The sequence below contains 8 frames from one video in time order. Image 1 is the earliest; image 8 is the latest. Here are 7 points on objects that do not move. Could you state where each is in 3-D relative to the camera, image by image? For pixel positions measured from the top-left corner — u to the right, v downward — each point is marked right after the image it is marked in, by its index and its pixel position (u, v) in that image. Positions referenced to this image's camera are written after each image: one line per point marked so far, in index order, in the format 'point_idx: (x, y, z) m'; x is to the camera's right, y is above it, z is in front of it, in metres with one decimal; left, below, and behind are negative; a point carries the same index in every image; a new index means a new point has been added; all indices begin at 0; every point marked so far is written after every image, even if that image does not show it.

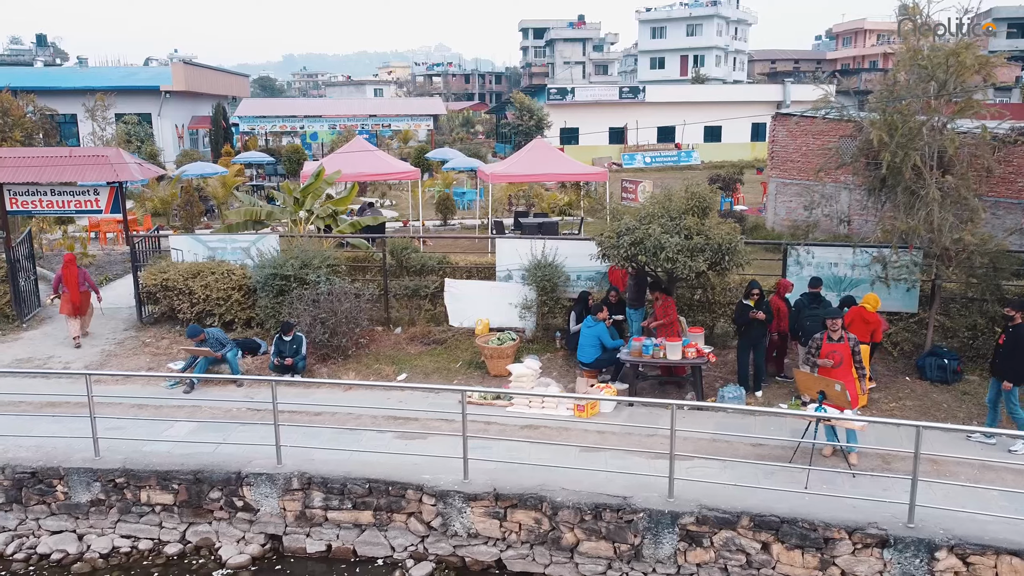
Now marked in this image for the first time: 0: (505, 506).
0: (-0.1, -1.8, +6.8) m
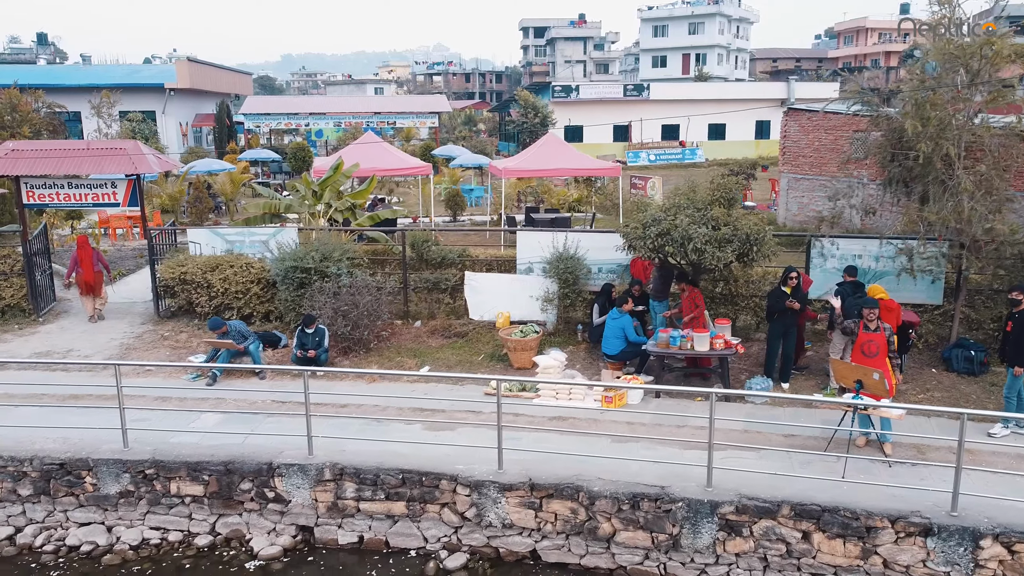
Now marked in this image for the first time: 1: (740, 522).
0: (+0.2, -1.7, +6.7) m
1: (+1.8, -1.8, +6.3) m
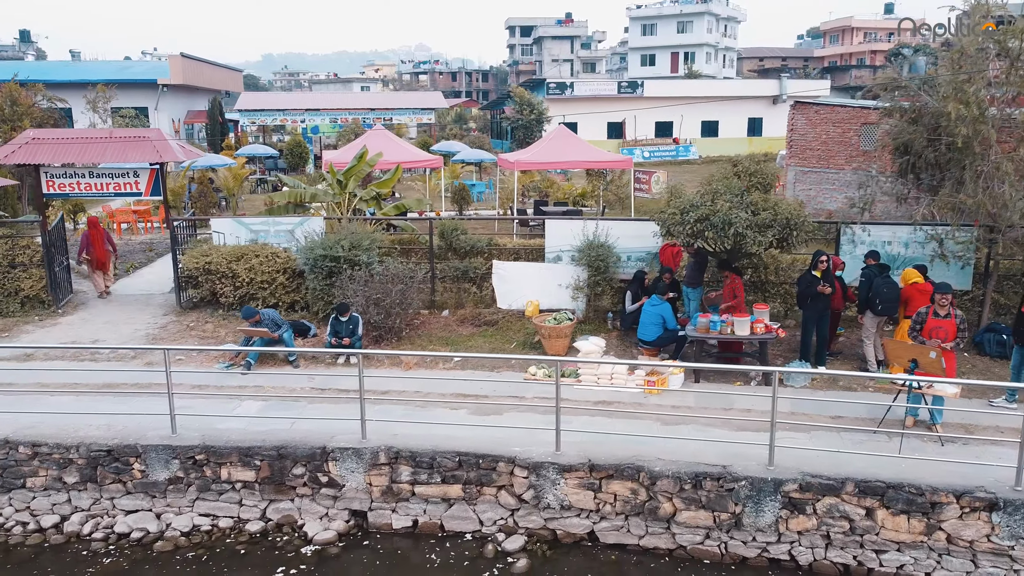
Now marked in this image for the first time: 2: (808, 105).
0: (+0.7, -1.6, +6.7) m
1: (+2.3, -1.6, +6.4) m
2: (+6.6, +4.1, +18.1) m
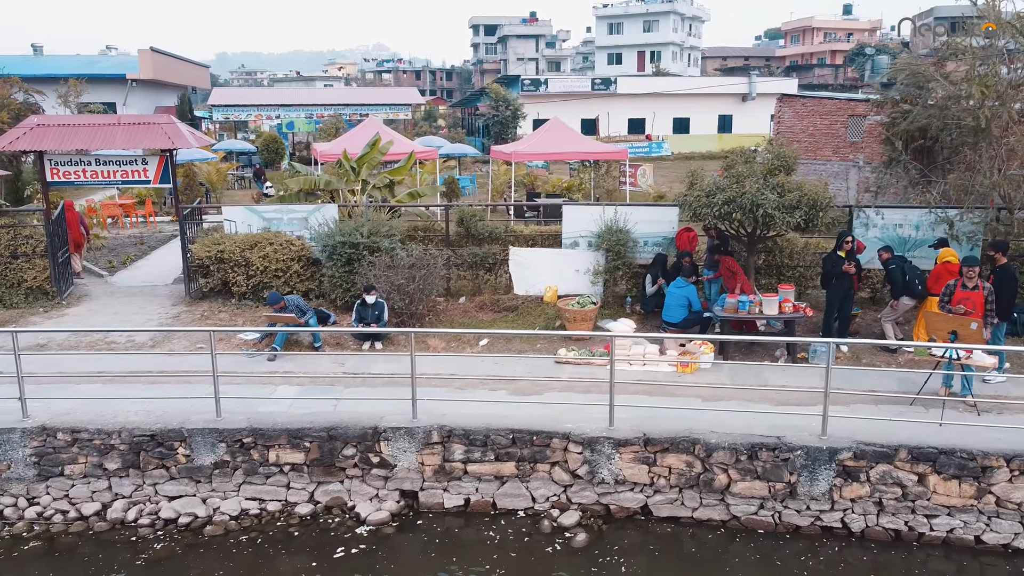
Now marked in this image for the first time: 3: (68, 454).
0: (+1.2, -1.4, +6.8) m
1: (+2.8, -1.4, +6.5) m
2: (+6.4, +4.3, +18.5) m
3: (-3.9, -1.5, +7.1) m
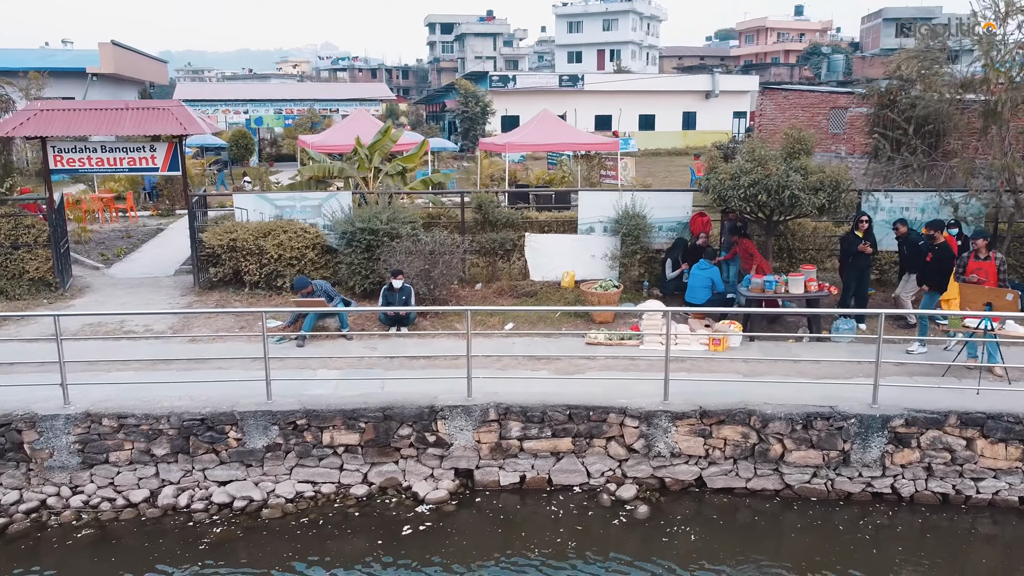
0: (+1.7, -1.1, +6.9) m
1: (+3.3, -1.2, +6.7) m
2: (+6.2, +4.6, +18.9) m
3: (-3.4, -1.3, +7.0) m
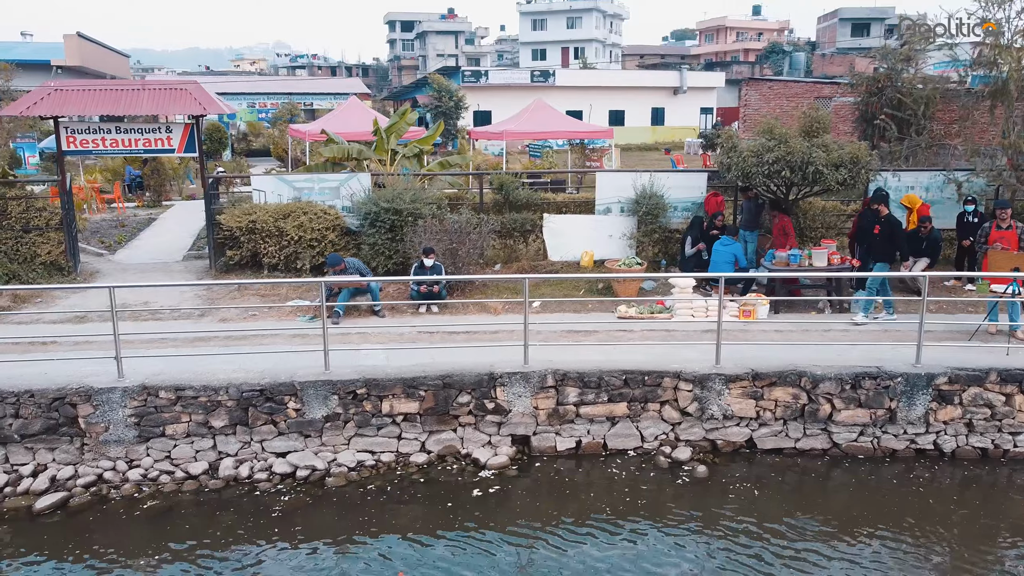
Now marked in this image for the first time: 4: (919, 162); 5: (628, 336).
0: (+2.2, -0.8, +7.1) m
1: (+3.8, -0.9, +7.0) m
2: (+6.0, +4.9, +19.3) m
3: (-2.9, -1.1, +6.9) m
4: (+6.1, +1.9, +12.3) m
5: (+1.2, -0.5, +8.4) m
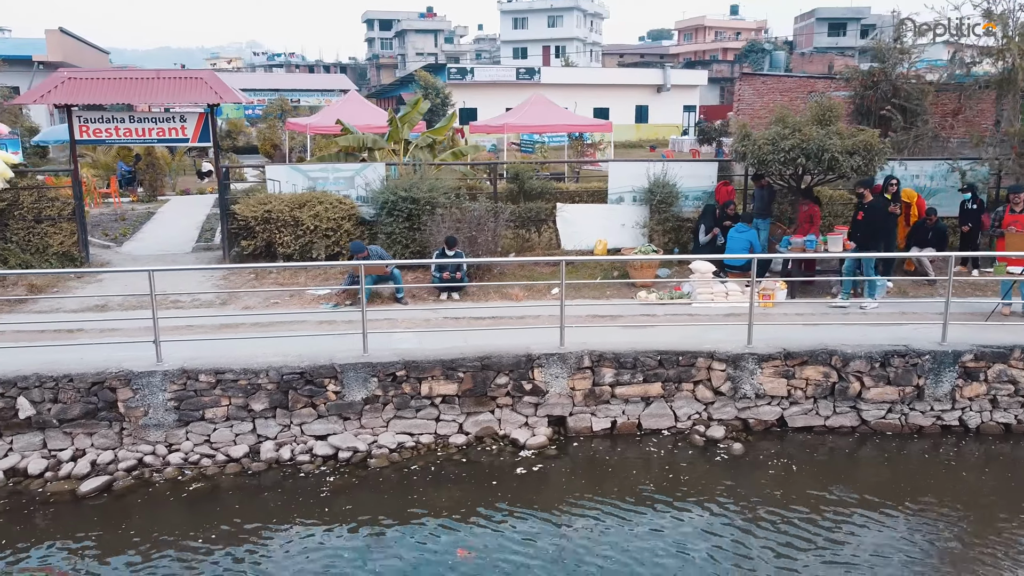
0: (+2.5, -0.7, +7.3) m
1: (+4.1, -0.7, +7.2) m
2: (+5.9, +5.1, +19.6) m
3: (-2.6, -0.9, +6.9) m
4: (+6.3, +2.1, +12.6) m
5: (+1.5, -0.3, +8.5) m
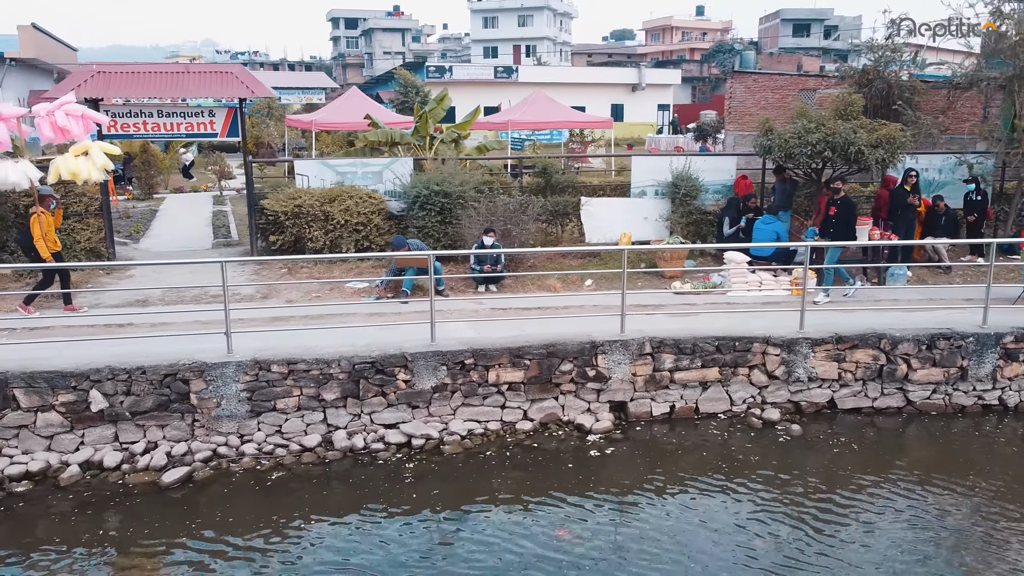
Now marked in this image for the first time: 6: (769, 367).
0: (+3.1, -0.6, +7.6) m
1: (+4.7, -0.6, +7.6) m
2: (+5.8, +5.2, +20.0) m
3: (-2.0, -0.8, +7.0) m
4: (+6.6, +2.2, +13.0) m
5: (+2.0, -0.2, +8.8) m
6: (+2.4, -0.7, +7.6) m
